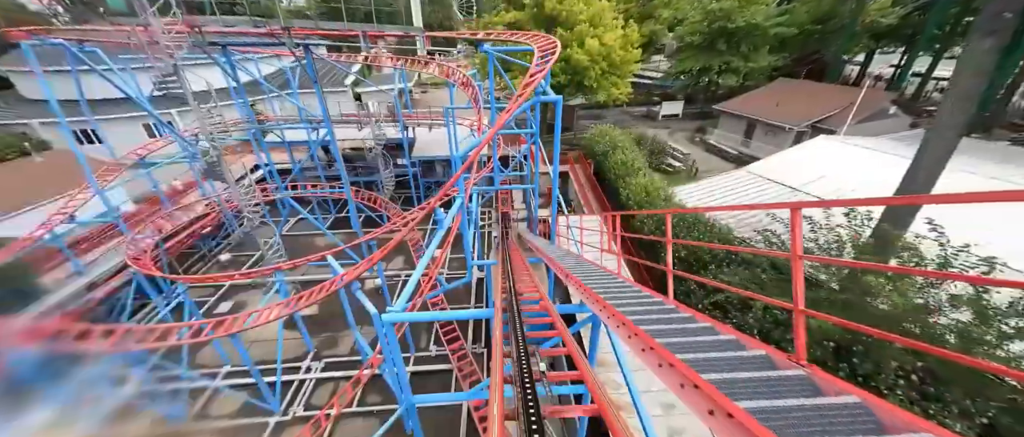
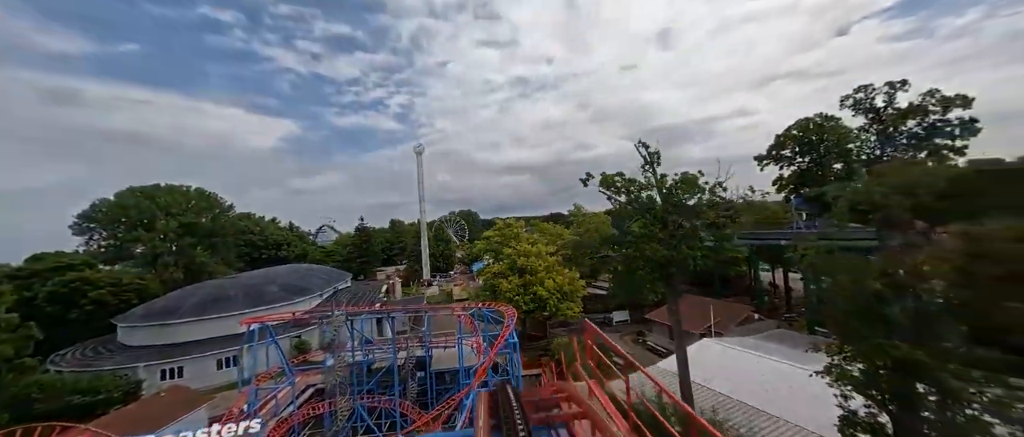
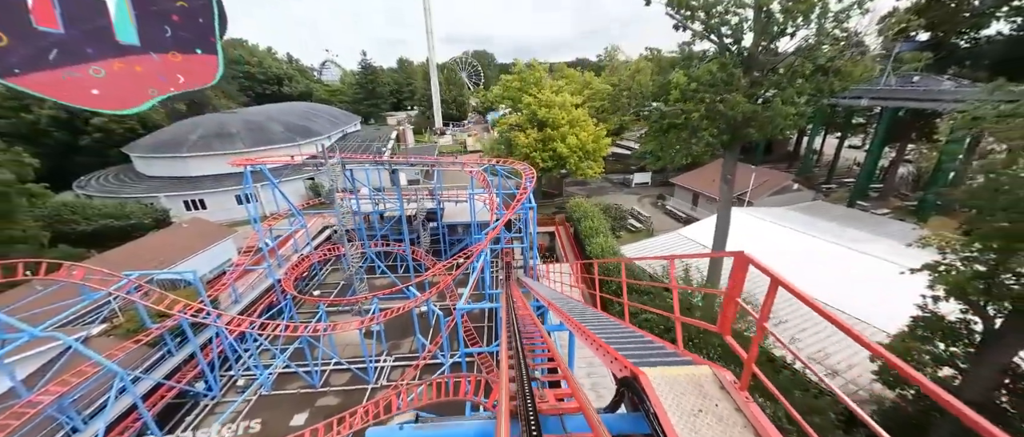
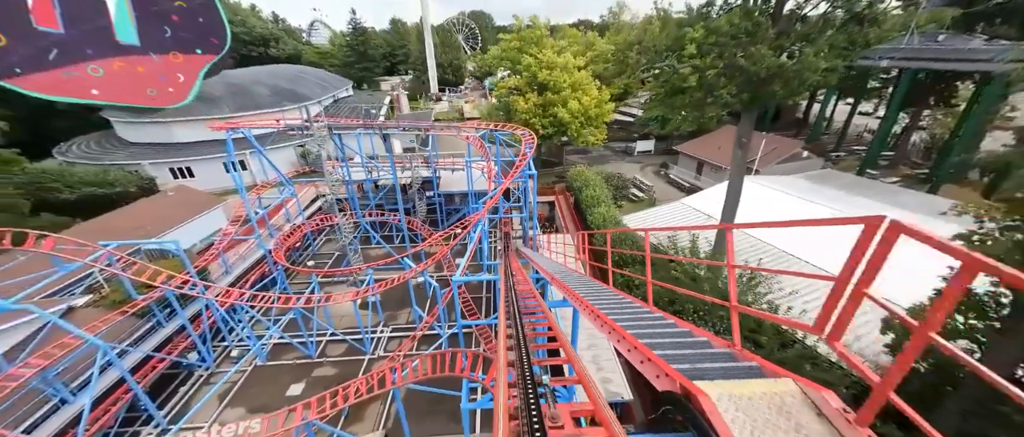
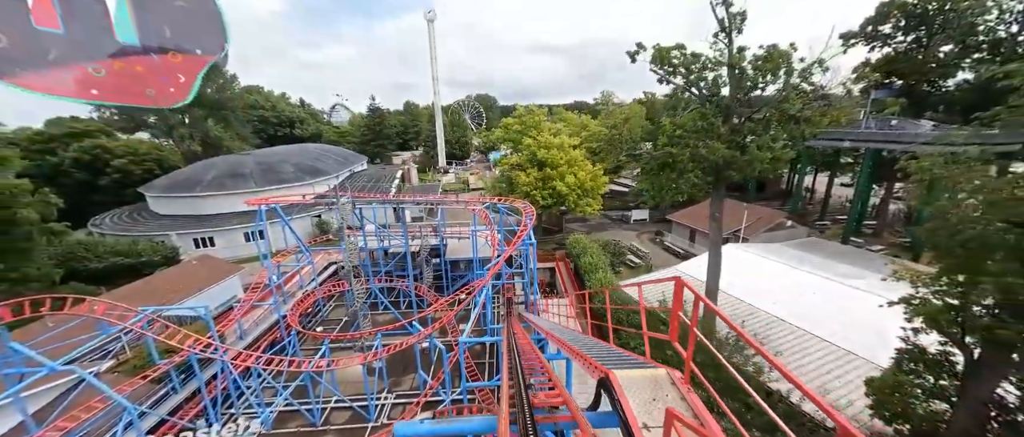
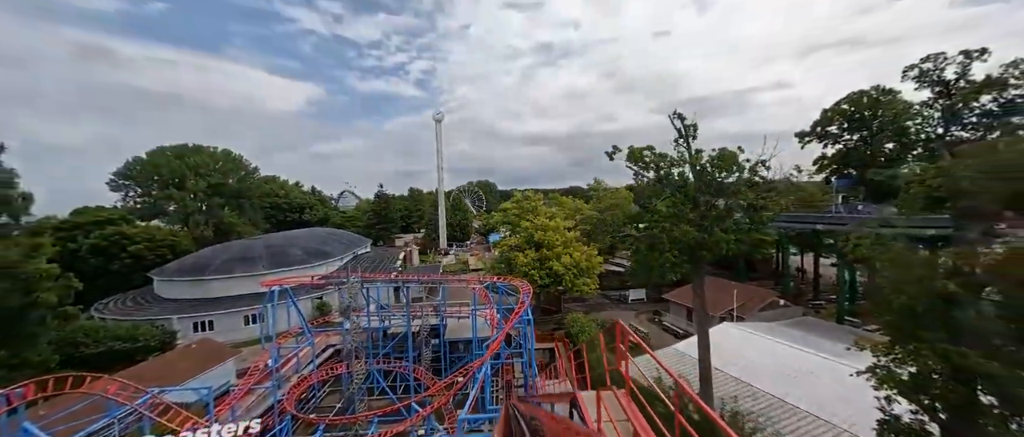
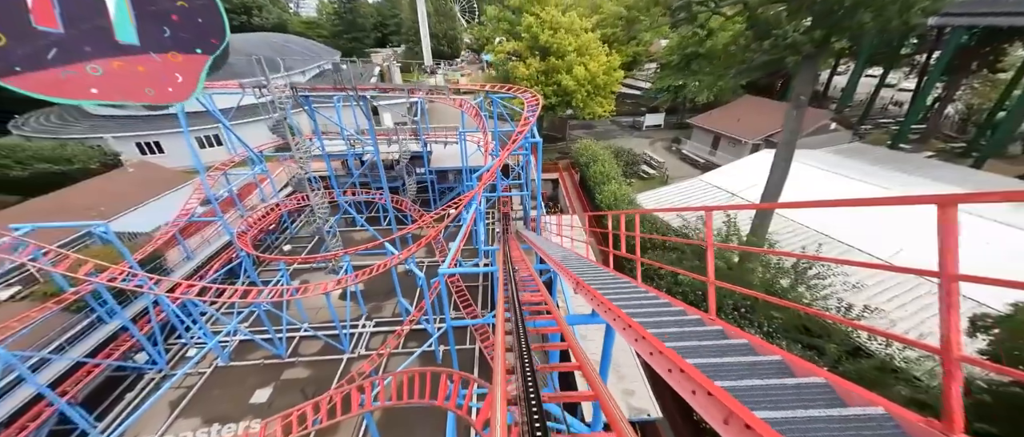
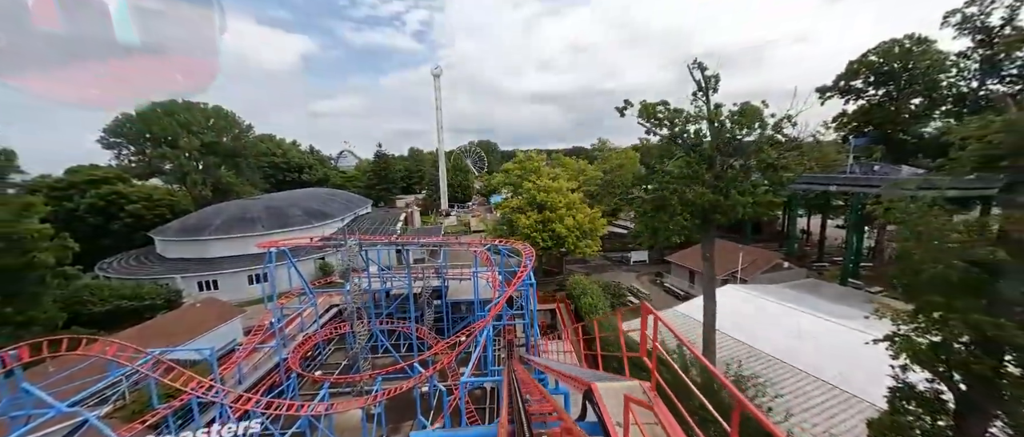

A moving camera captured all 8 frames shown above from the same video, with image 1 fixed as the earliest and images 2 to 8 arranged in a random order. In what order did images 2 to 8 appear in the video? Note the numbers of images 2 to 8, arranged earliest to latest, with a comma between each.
7, 4, 3, 5, 8, 6, 2
